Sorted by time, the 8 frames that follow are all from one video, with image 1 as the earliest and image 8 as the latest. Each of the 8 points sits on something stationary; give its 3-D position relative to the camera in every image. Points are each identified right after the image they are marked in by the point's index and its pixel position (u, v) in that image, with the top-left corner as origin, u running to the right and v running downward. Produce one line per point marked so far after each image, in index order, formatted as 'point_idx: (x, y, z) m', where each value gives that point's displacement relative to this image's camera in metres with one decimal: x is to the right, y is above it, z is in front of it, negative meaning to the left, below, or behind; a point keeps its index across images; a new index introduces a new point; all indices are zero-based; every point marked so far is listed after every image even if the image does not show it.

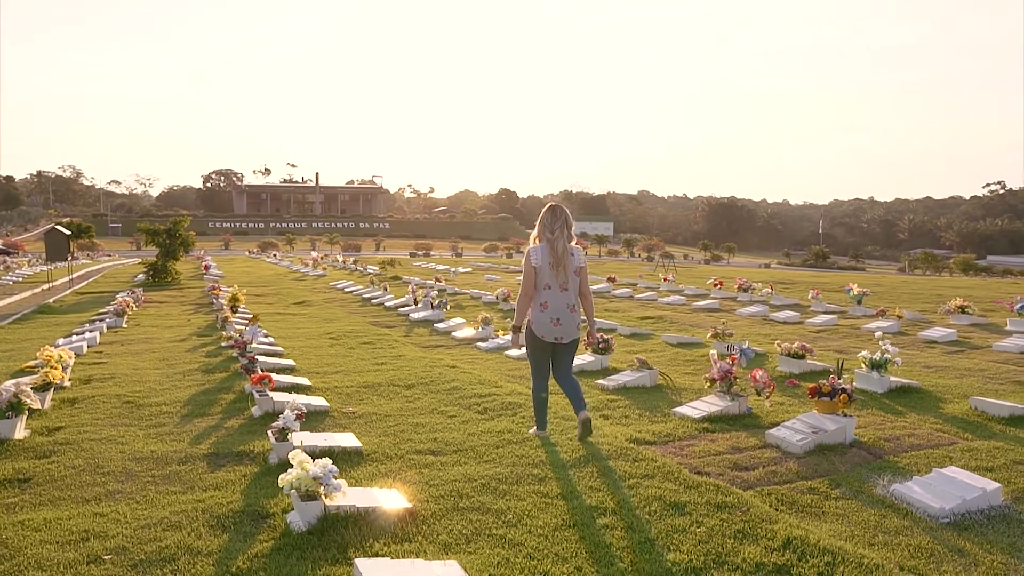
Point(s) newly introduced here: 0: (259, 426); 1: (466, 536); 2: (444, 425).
0: (-2.4, -1.3, +6.8) m
1: (-0.2, -1.5, +4.5) m
2: (-0.6, -1.3, +6.9) m
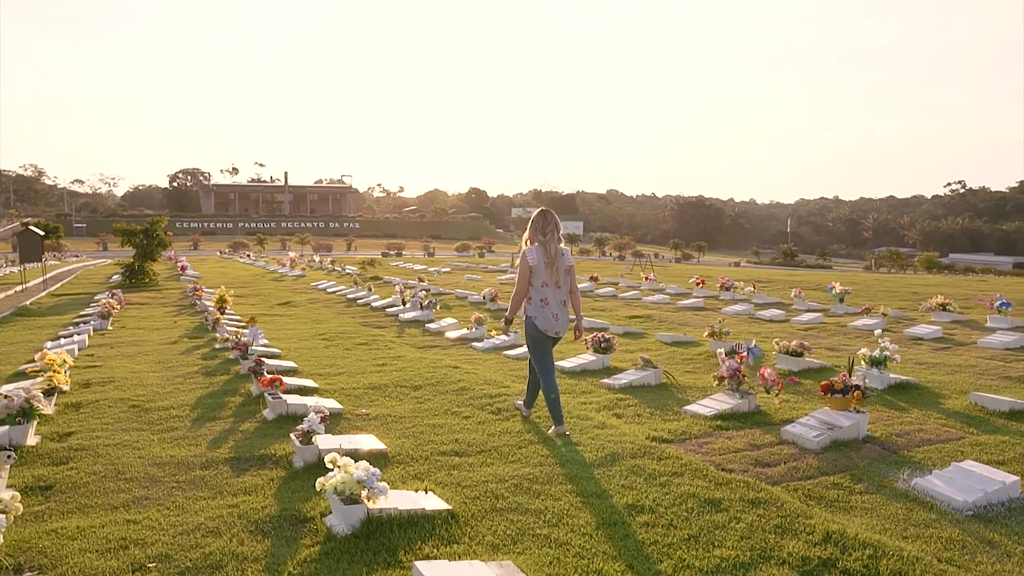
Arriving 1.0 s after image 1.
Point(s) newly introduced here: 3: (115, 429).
0: (-2.2, -1.3, +6.7) m
1: (0.0, -1.5, +4.5) m
2: (-0.5, -1.3, +6.9) m
3: (-3.7, -1.3, +6.8) m
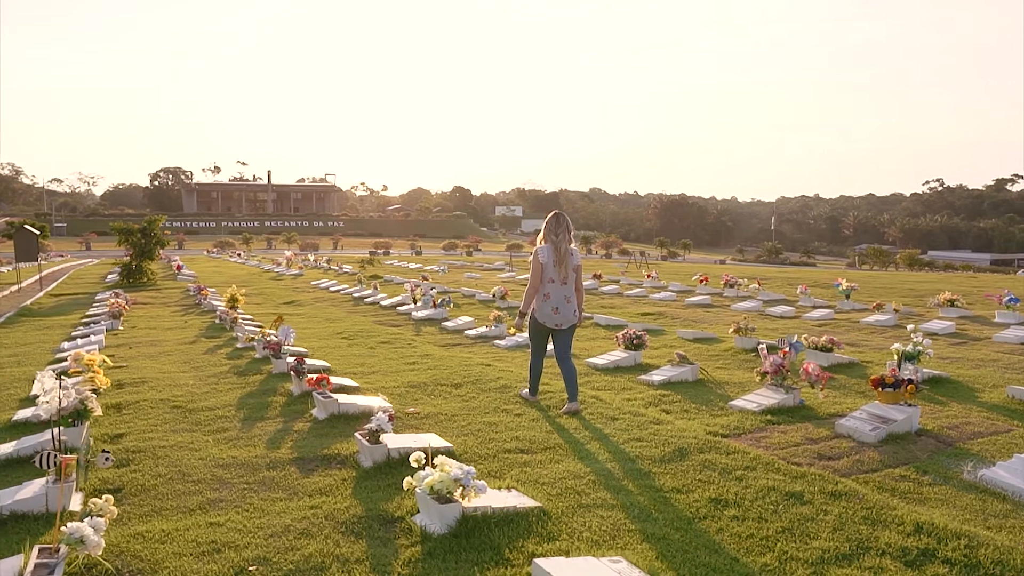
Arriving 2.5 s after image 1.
0: (-1.7, -1.3, +6.6) m
1: (+0.6, -1.5, +4.4) m
2: (+0.1, -1.3, +6.8) m
3: (-3.2, -1.3, +6.6) m
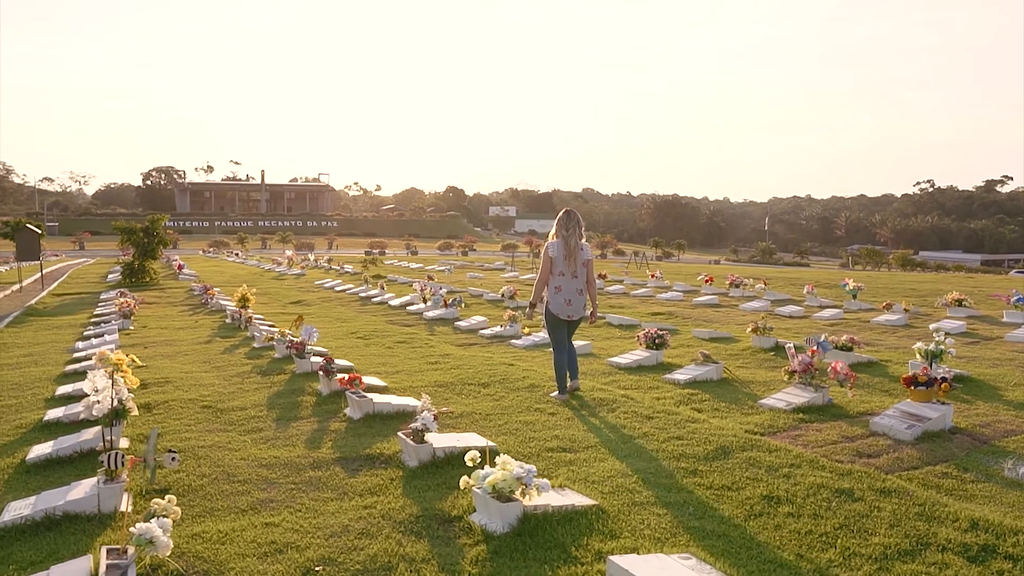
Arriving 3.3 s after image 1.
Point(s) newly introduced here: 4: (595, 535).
0: (-1.3, -1.3, +6.6) m
1: (+1.0, -1.5, +4.4) m
2: (+0.4, -1.3, +6.8) m
3: (-2.9, -1.3, +6.6) m
4: (+0.5, -1.5, +4.2) m
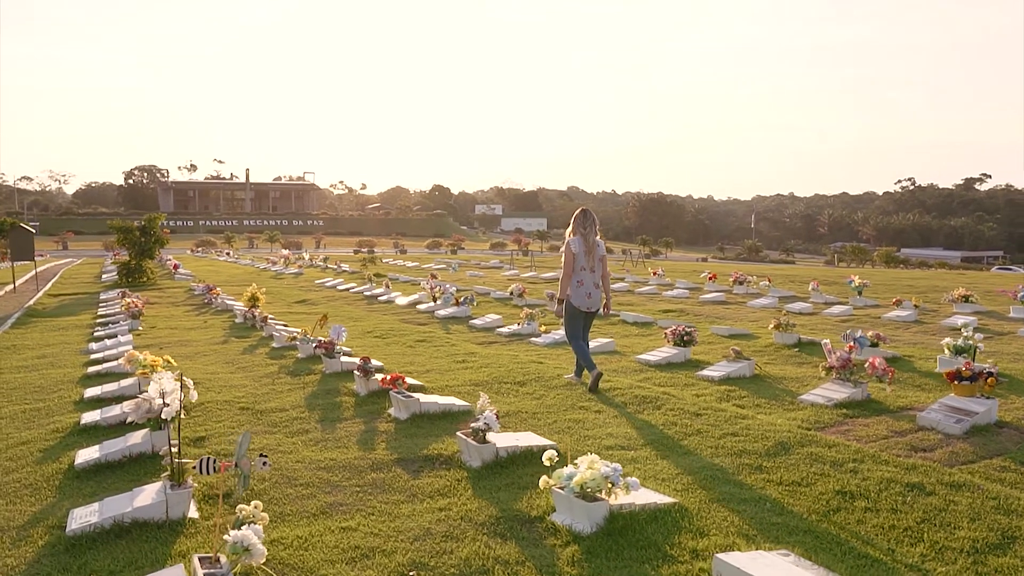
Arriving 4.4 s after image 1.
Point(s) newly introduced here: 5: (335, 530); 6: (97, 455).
0: (-0.9, -1.3, +6.5) m
1: (+1.5, -1.5, +4.4) m
2: (+0.9, -1.3, +6.8) m
3: (-2.4, -1.3, +6.5) m
4: (+1.0, -1.4, +4.2) m
5: (-1.1, -1.5, +4.4) m
6: (-3.2, -1.3, +5.6) m
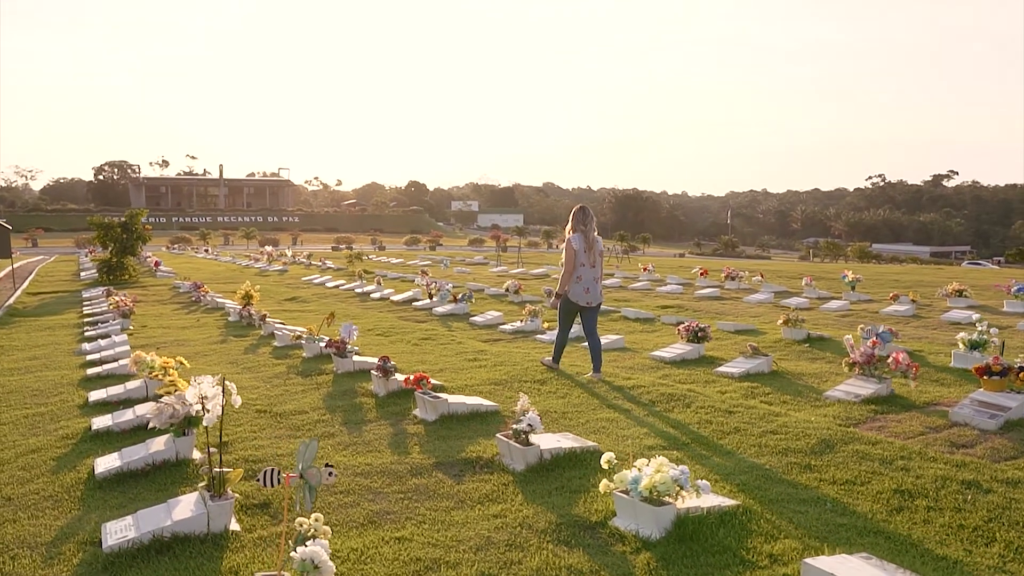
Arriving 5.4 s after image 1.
0: (-0.6, -1.2, +6.3) m
1: (+1.9, -1.5, +4.3) m
2: (+1.1, -1.2, +6.6) m
3: (-2.1, -1.3, +6.2) m
4: (+1.4, -1.4, +4.1) m
5: (-0.7, -1.5, +4.2) m
6: (-2.9, -1.3, +5.3) m
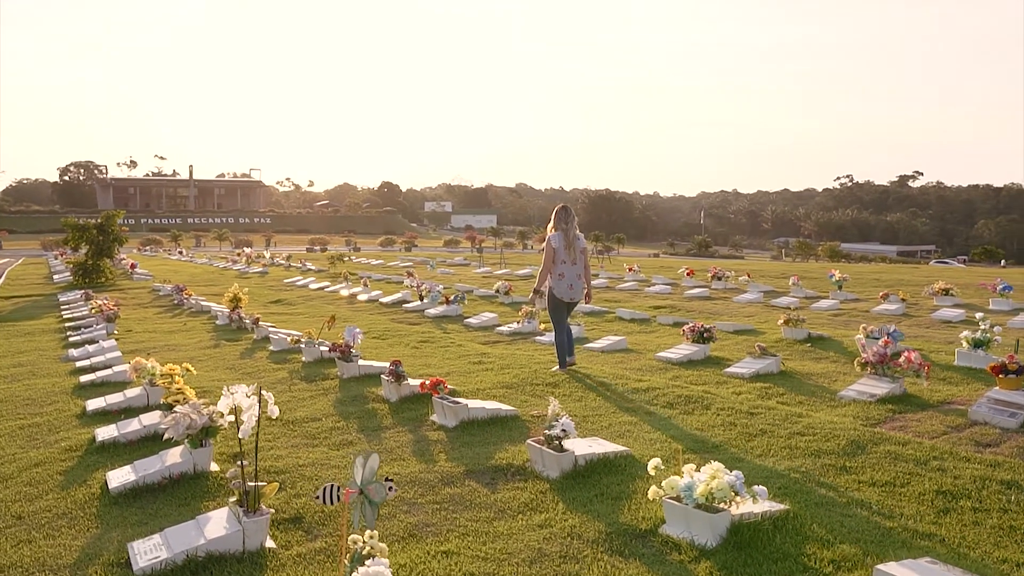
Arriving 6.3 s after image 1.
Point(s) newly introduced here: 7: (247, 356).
0: (-0.4, -1.3, +6.1) m
1: (+2.1, -1.5, +4.2) m
2: (+1.3, -1.2, +6.5) m
3: (-1.9, -1.3, +6.0) m
4: (+1.7, -1.4, +4.0) m
5: (-0.4, -1.5, +4.0) m
6: (-2.7, -1.3, +5.0) m
7: (-3.8, -1.0, +10.0) m
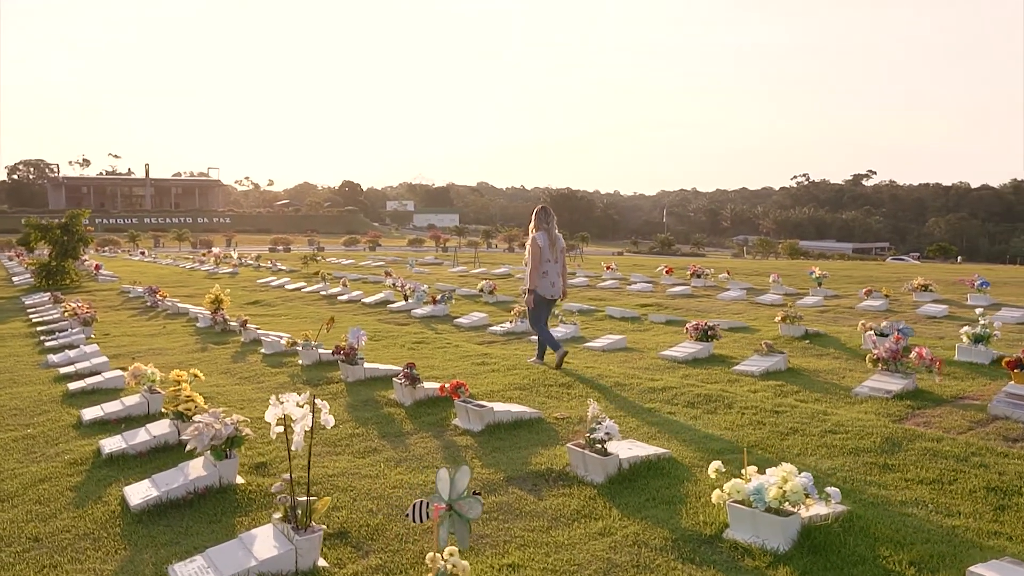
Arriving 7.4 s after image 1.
0: (-0.1, -1.3, +5.9) m
1: (+2.5, -1.4, +4.1) m
2: (+1.6, -1.2, +6.4) m
3: (-1.6, -1.3, +5.7) m
4: (+2.0, -1.4, +3.9) m
5: (-0.1, -1.5, +3.8) m
6: (-2.4, -1.3, +4.7) m
7: (-3.7, -1.0, +9.7) m
